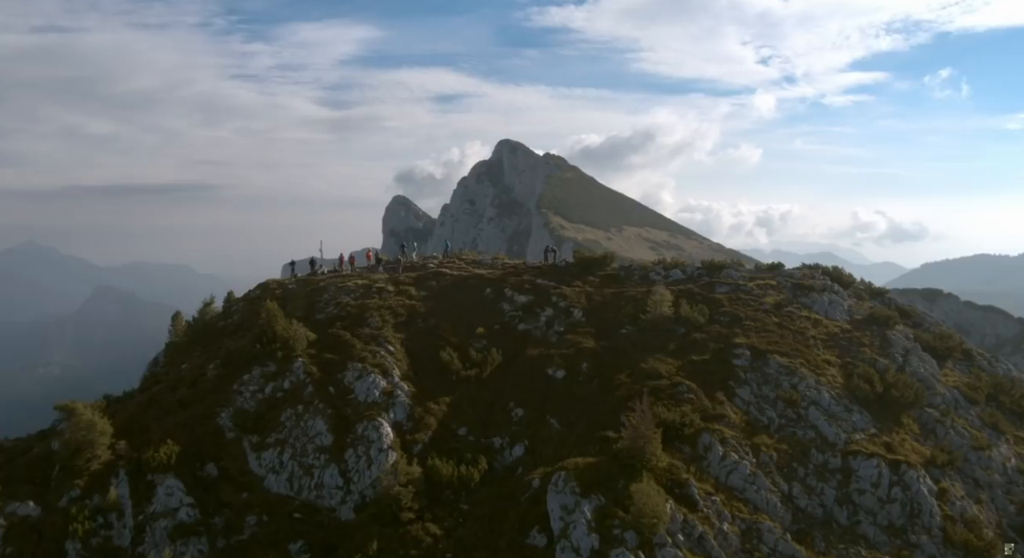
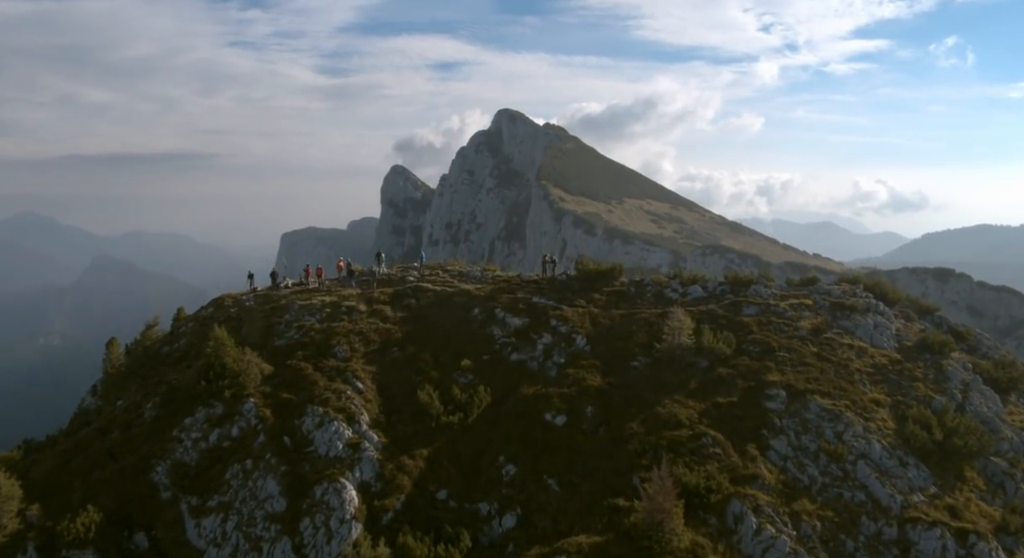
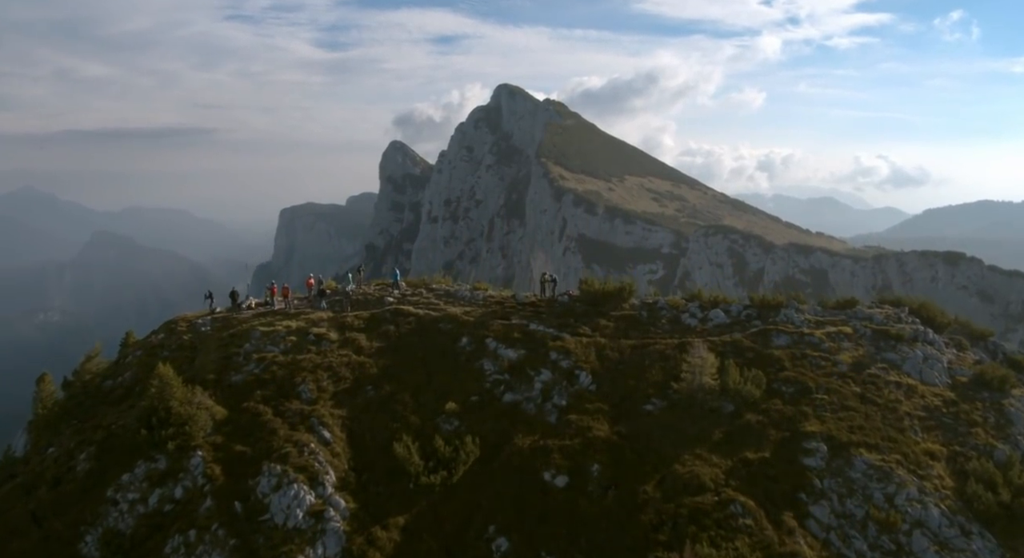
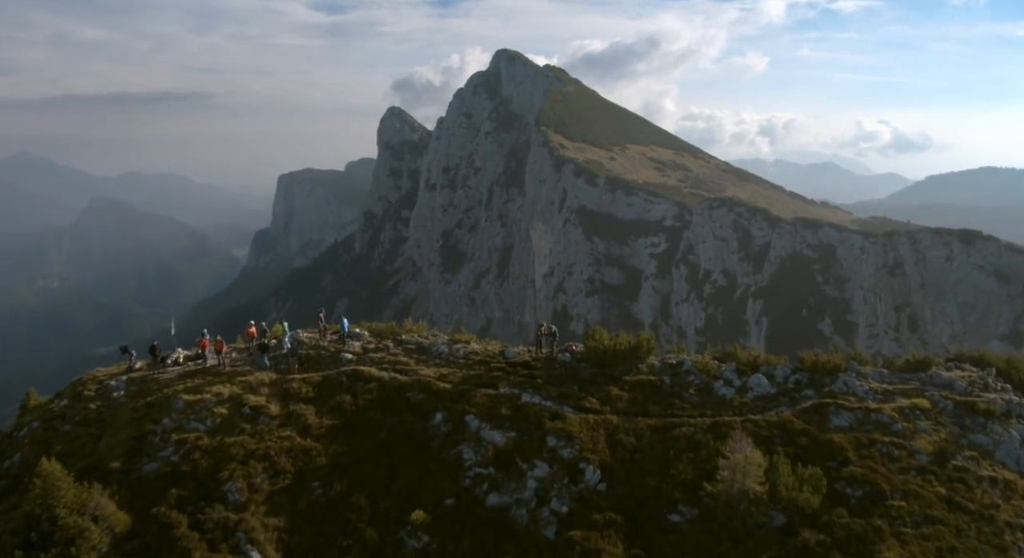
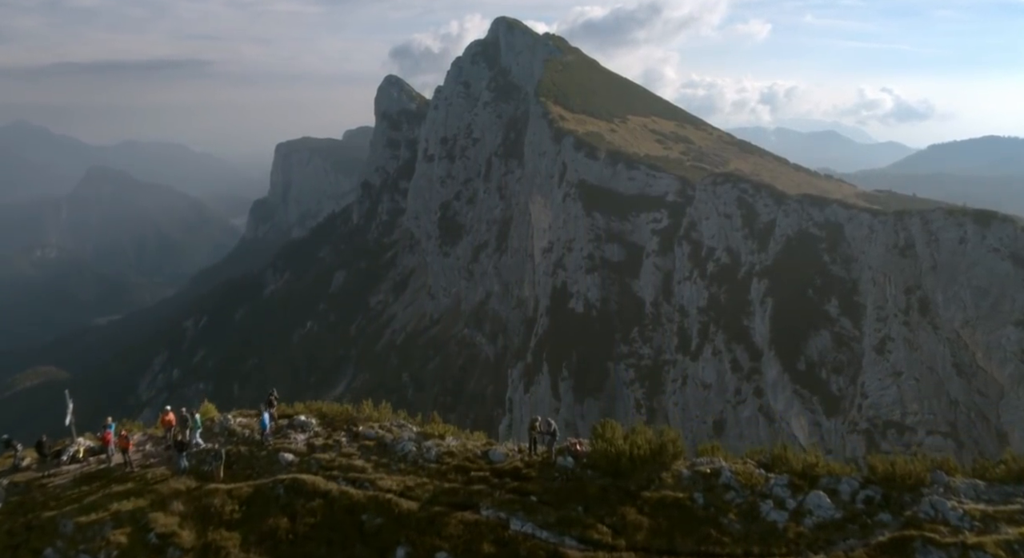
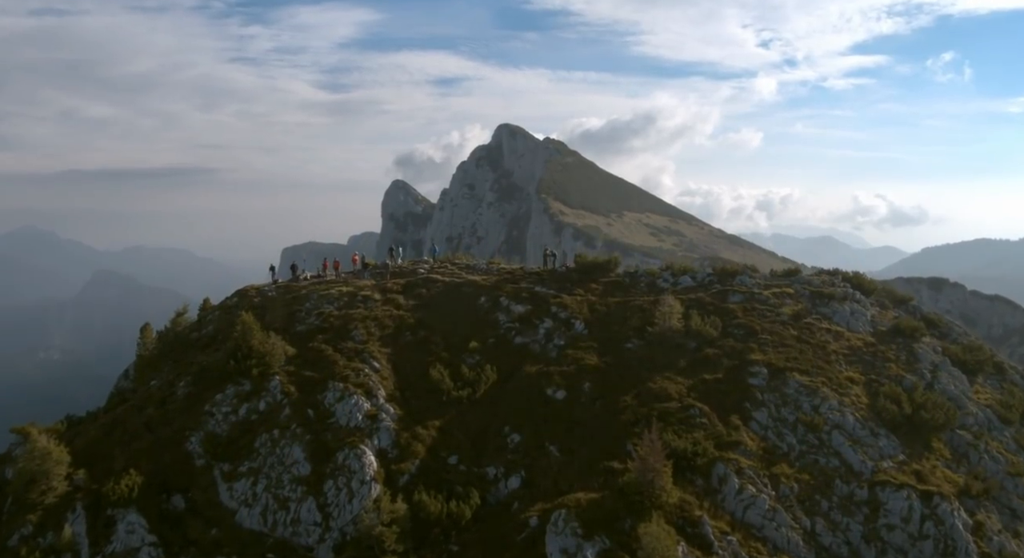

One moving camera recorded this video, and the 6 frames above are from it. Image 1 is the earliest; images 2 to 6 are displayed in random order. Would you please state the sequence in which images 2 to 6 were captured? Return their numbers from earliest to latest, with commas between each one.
6, 2, 3, 4, 5
